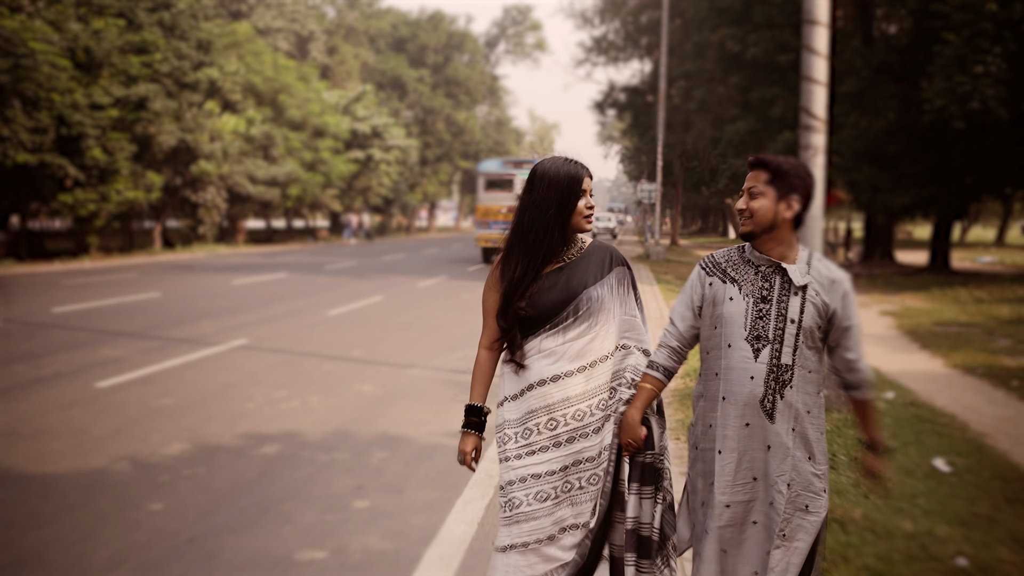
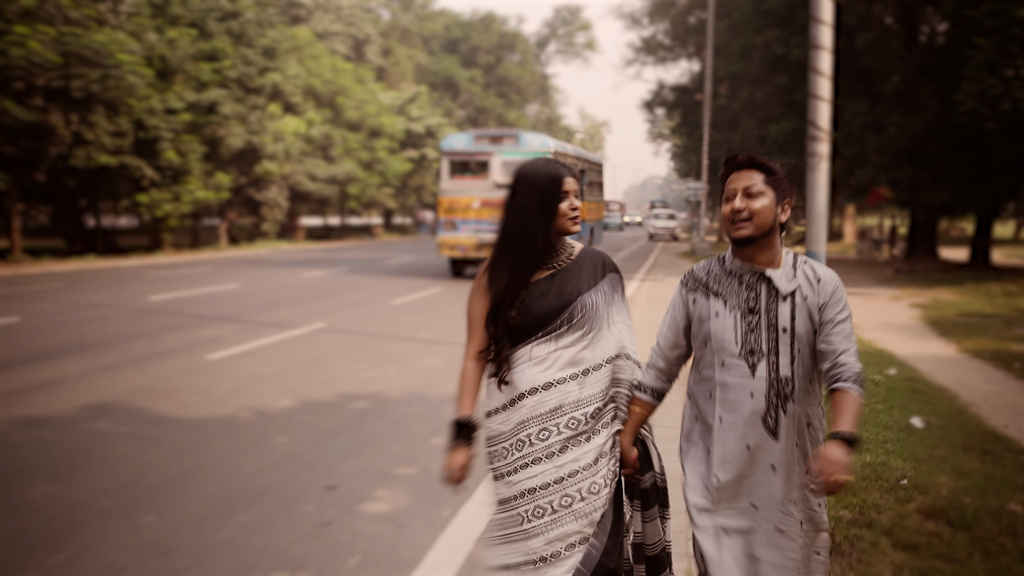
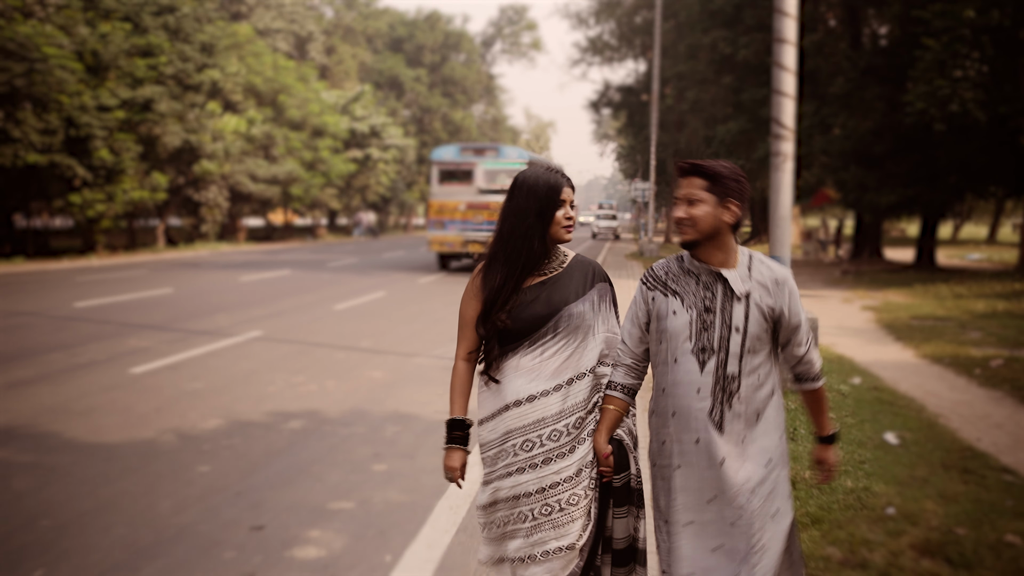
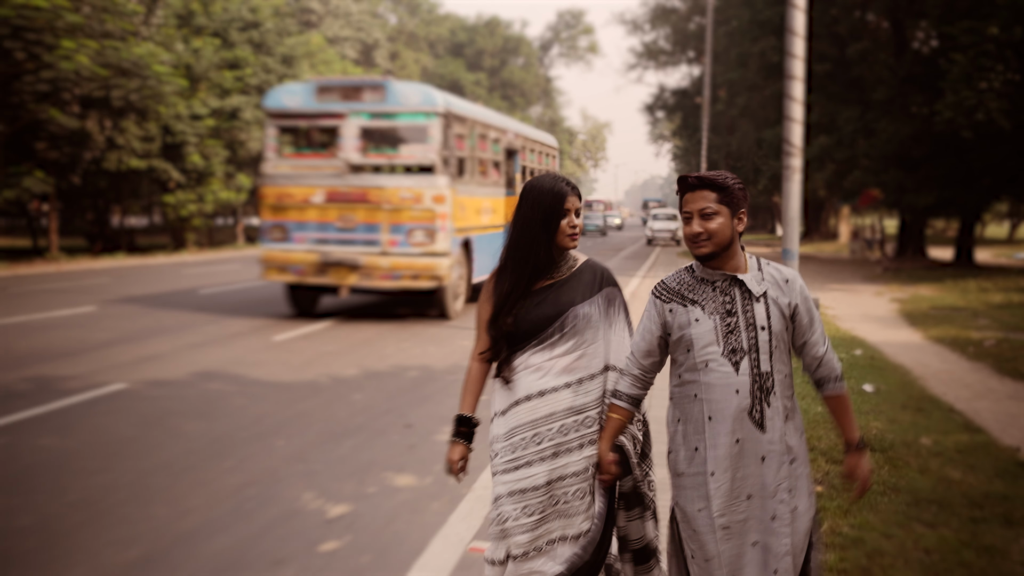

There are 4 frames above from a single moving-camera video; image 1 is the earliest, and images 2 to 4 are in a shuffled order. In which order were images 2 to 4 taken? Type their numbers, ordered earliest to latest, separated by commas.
3, 2, 4
